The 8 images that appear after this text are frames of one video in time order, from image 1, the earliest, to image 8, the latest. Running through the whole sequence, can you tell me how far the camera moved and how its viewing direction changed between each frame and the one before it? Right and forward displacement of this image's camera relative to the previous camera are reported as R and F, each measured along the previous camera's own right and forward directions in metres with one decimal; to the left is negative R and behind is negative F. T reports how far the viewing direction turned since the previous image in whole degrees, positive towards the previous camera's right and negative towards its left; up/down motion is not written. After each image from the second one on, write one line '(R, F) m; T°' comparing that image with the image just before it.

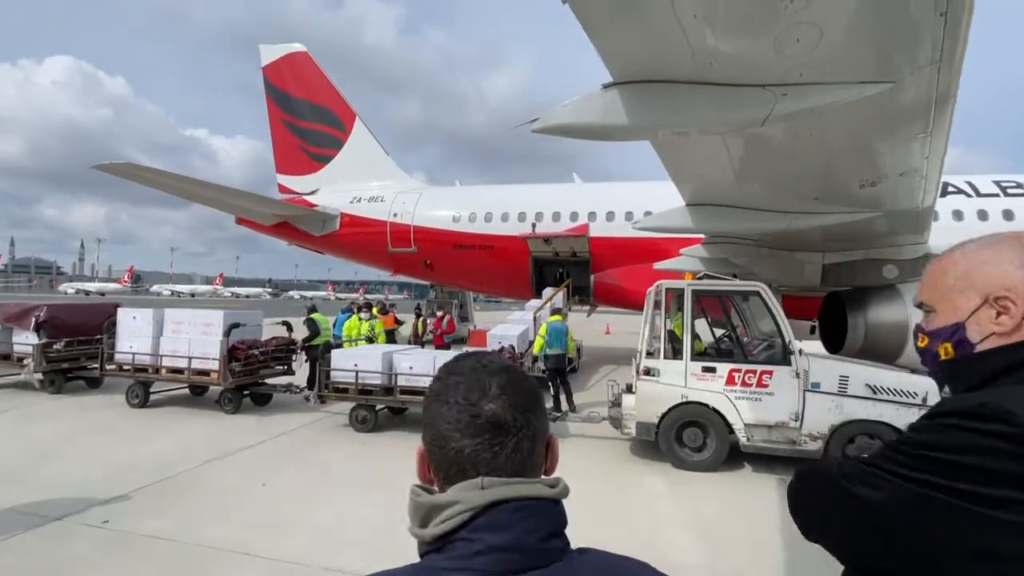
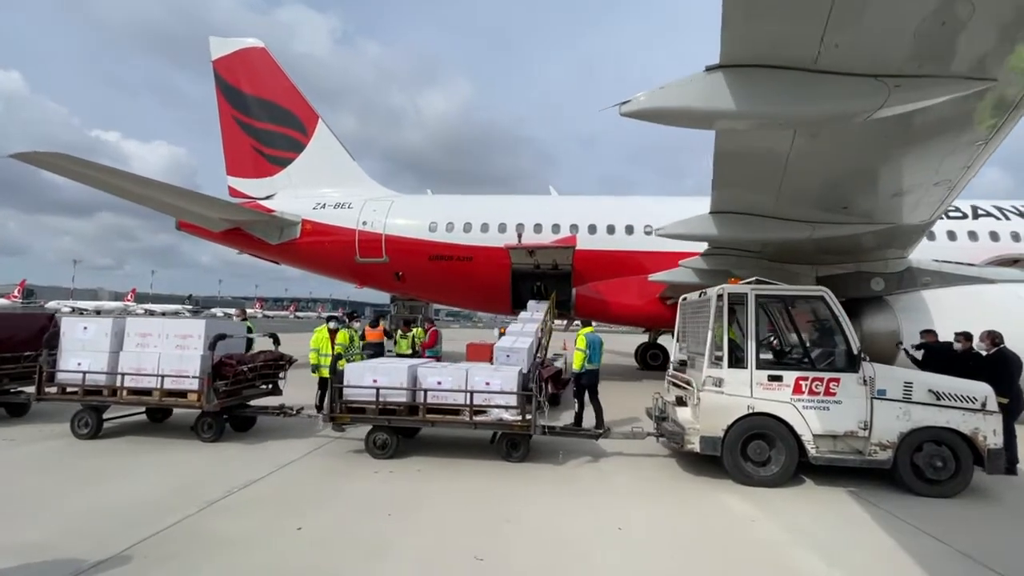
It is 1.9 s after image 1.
(-1.4, +0.7) m; +7°
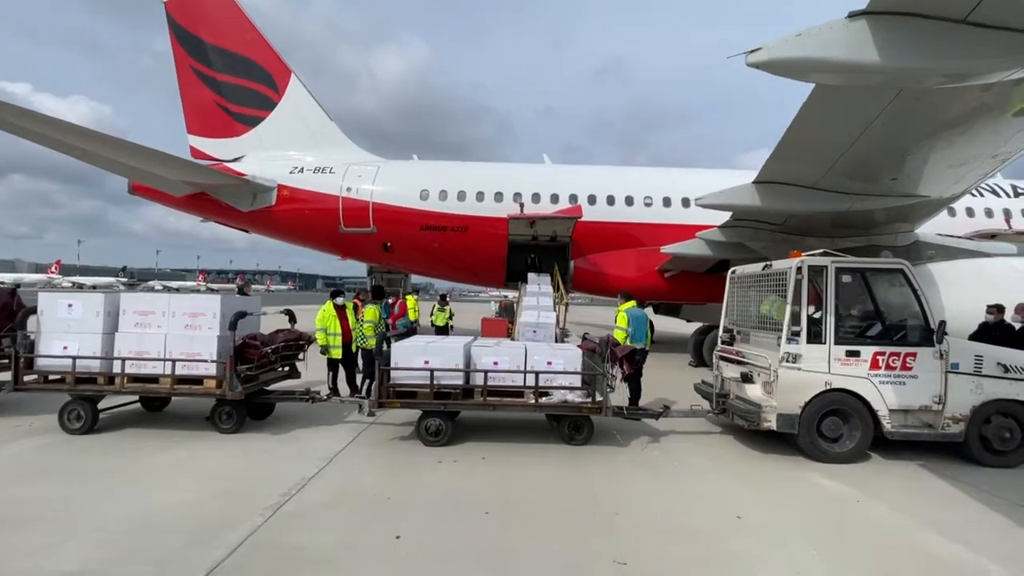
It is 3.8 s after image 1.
(-1.3, +0.6) m; +5°
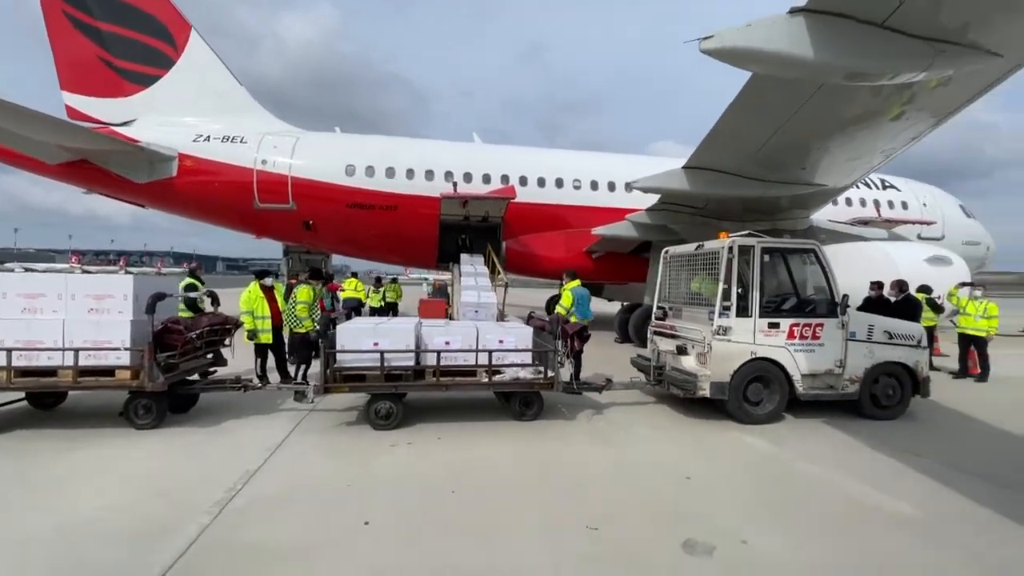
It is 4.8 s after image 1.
(-0.4, +0.1) m; +10°
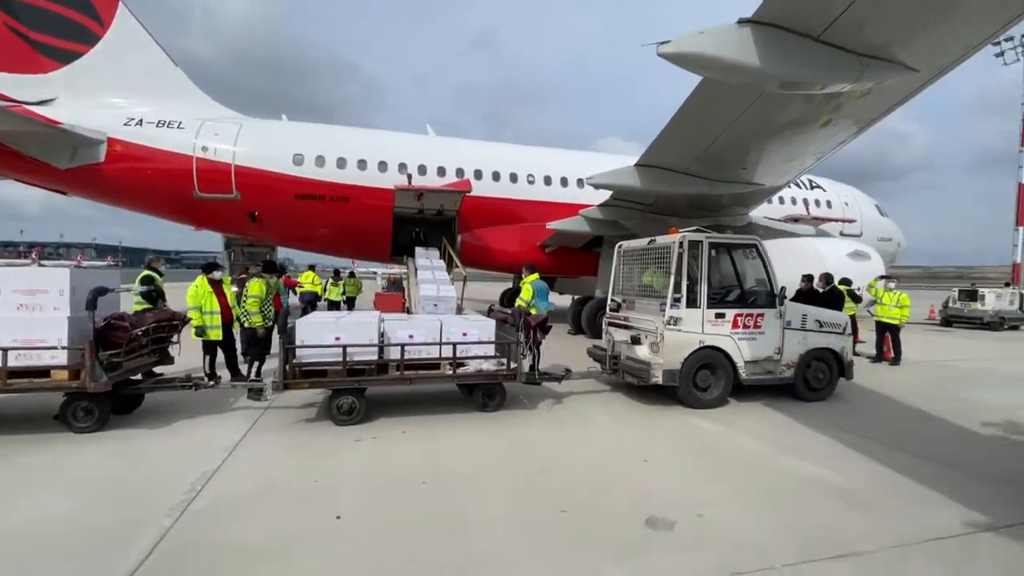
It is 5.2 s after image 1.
(-0.2, -0.1) m; +6°
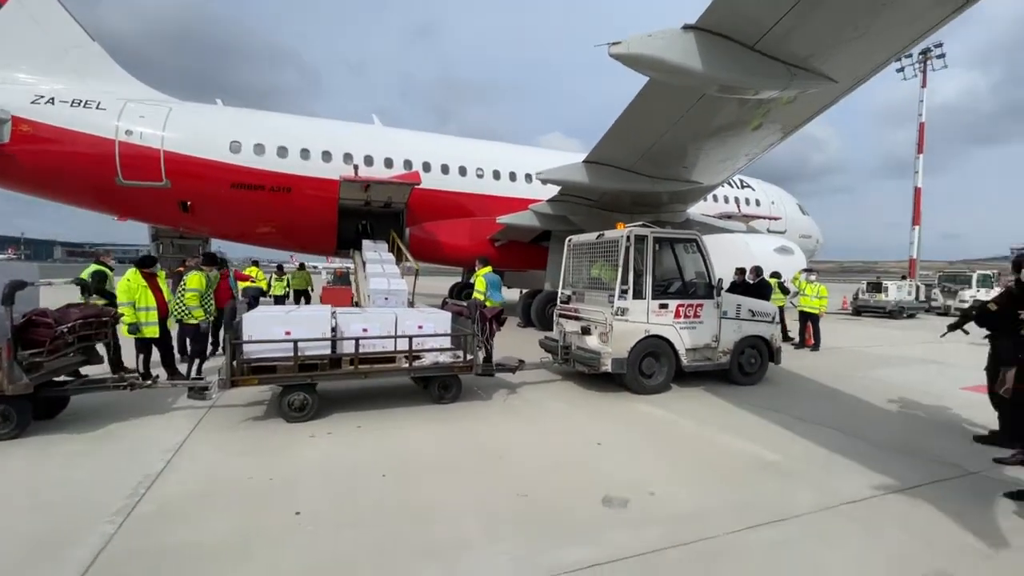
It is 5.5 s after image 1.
(-0.1, -0.1) m; +6°
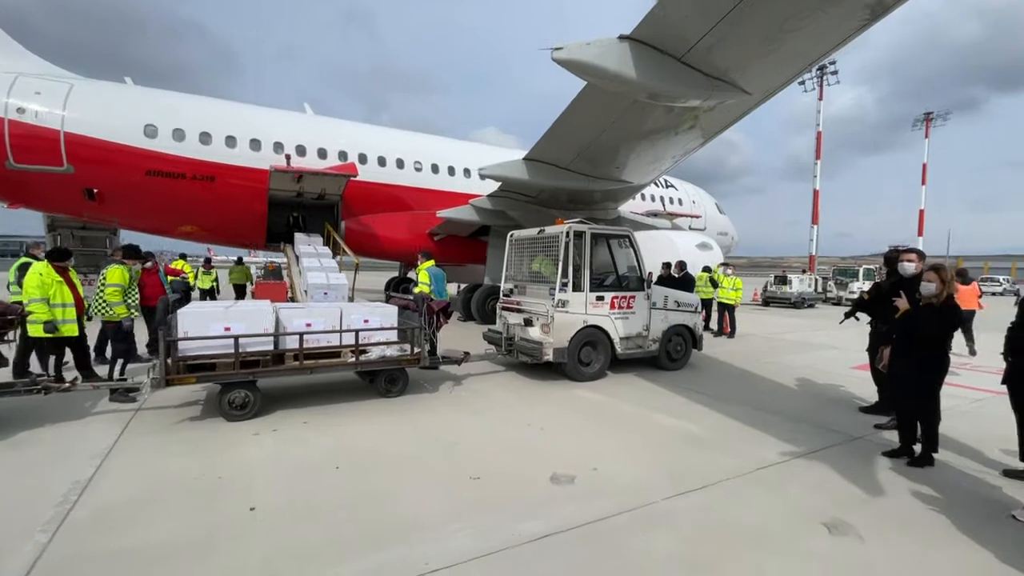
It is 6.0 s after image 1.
(-0.2, -0.2) m; +8°
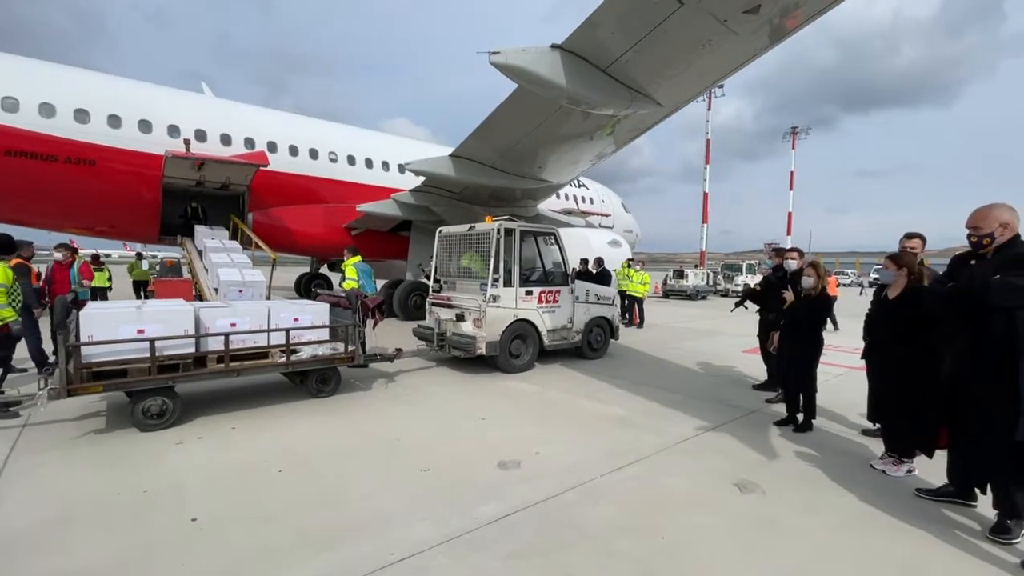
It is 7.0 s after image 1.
(-0.3, -0.2) m; +10°
